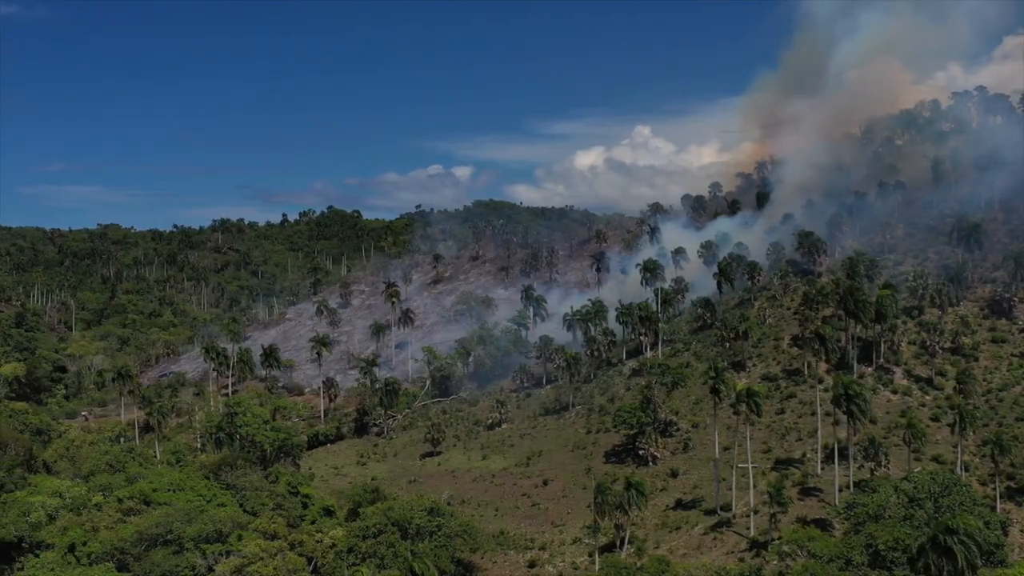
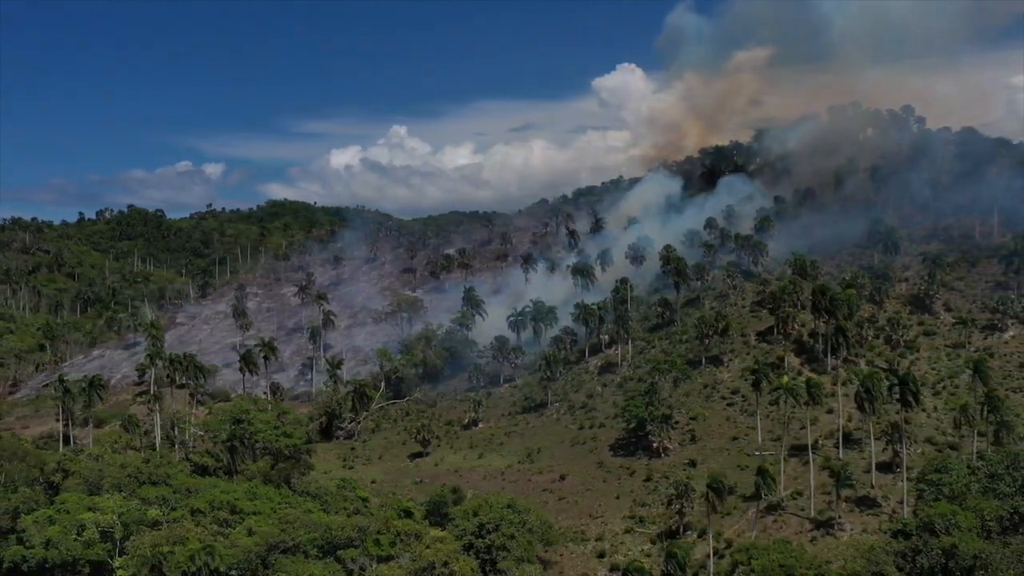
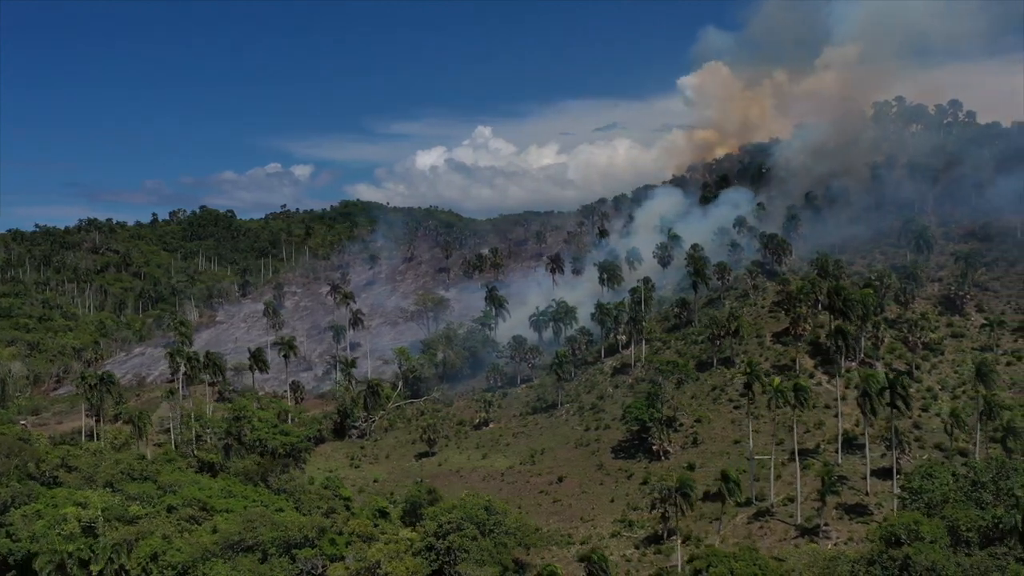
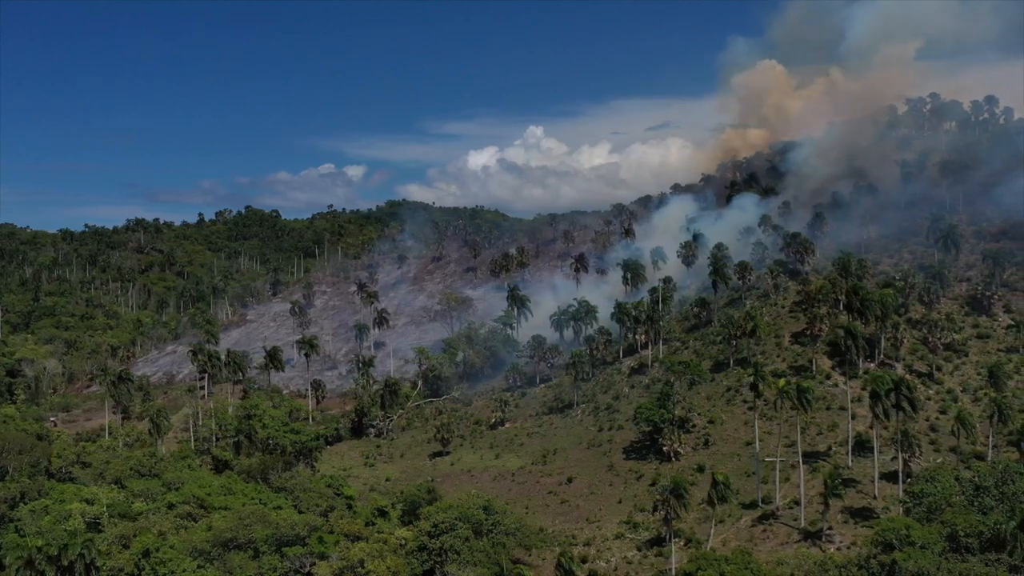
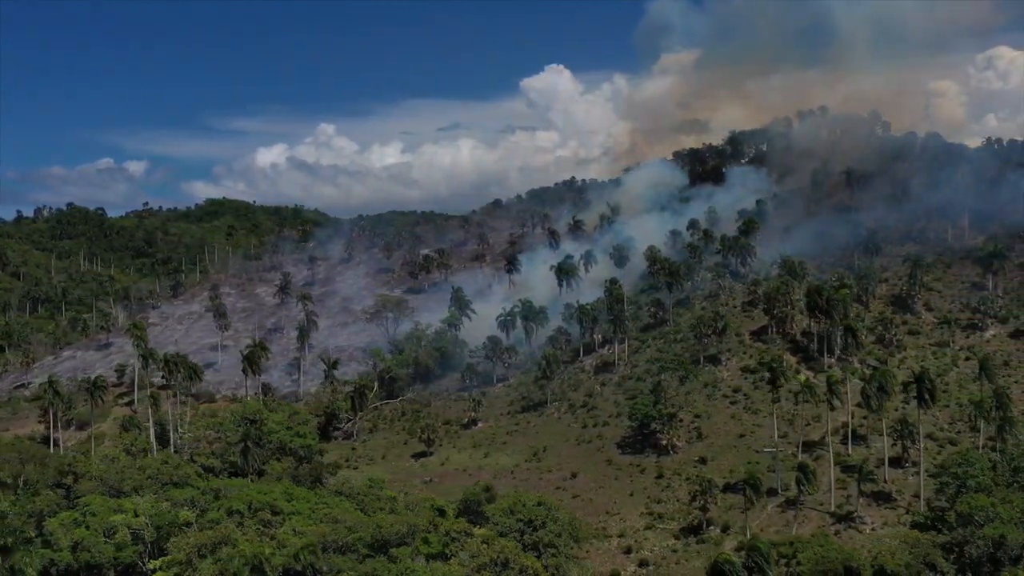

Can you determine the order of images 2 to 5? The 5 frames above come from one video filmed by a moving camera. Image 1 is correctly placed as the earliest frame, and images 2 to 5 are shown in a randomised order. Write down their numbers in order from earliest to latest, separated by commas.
4, 3, 2, 5
